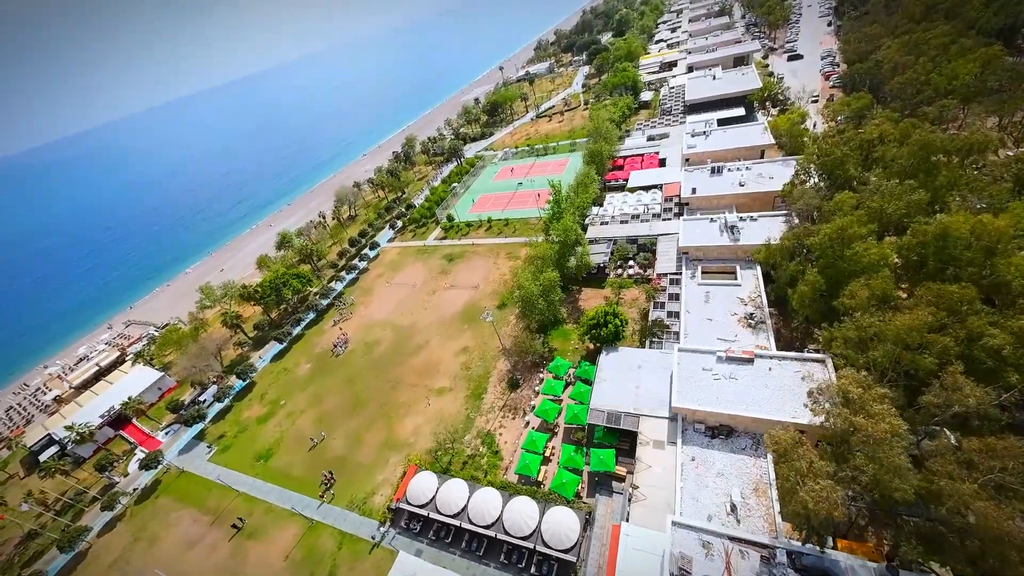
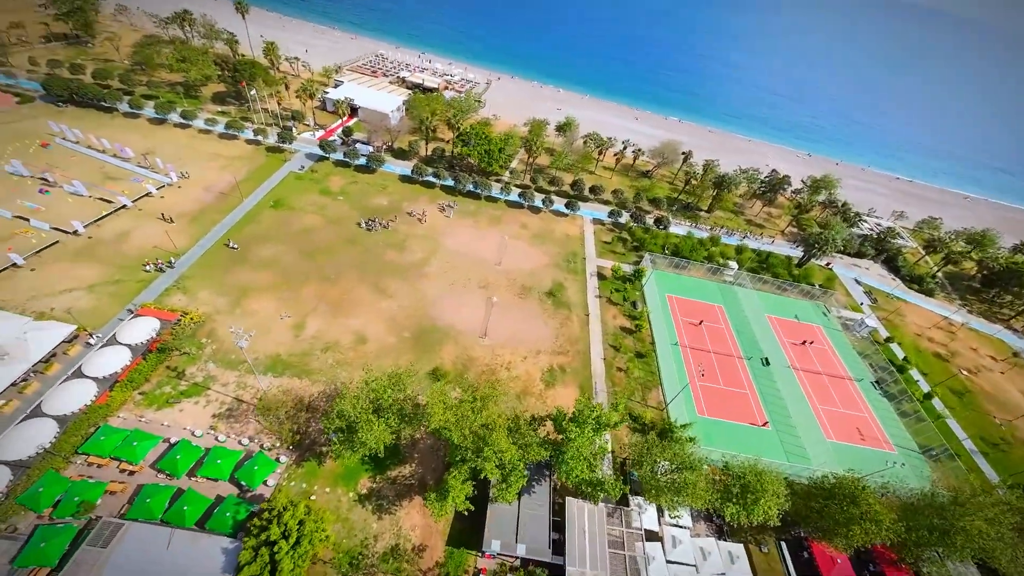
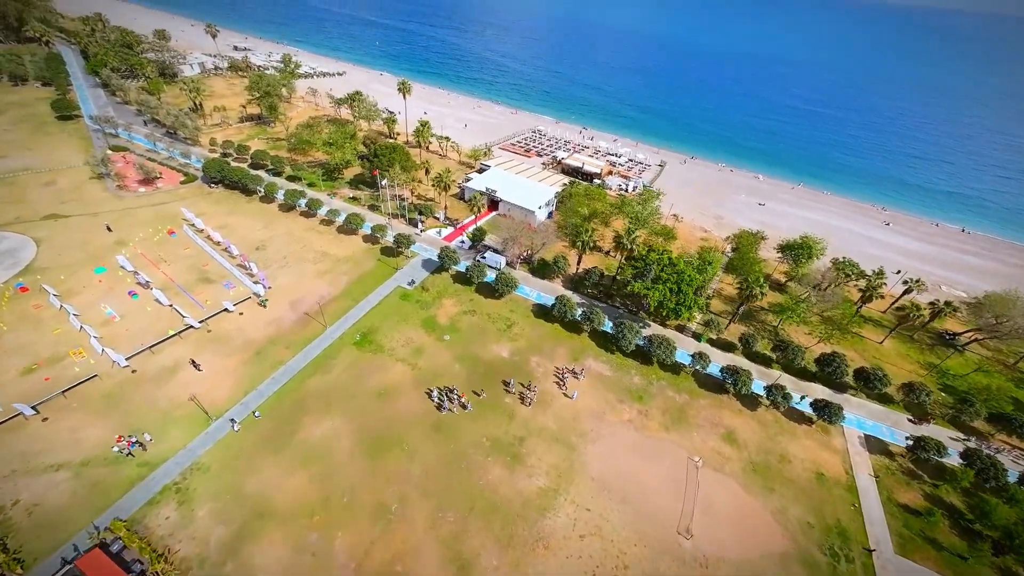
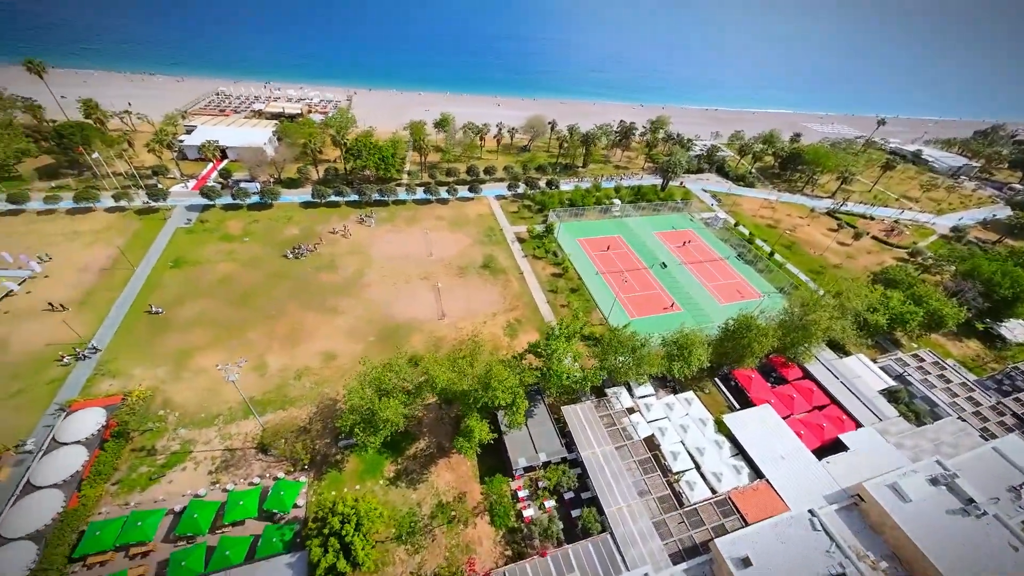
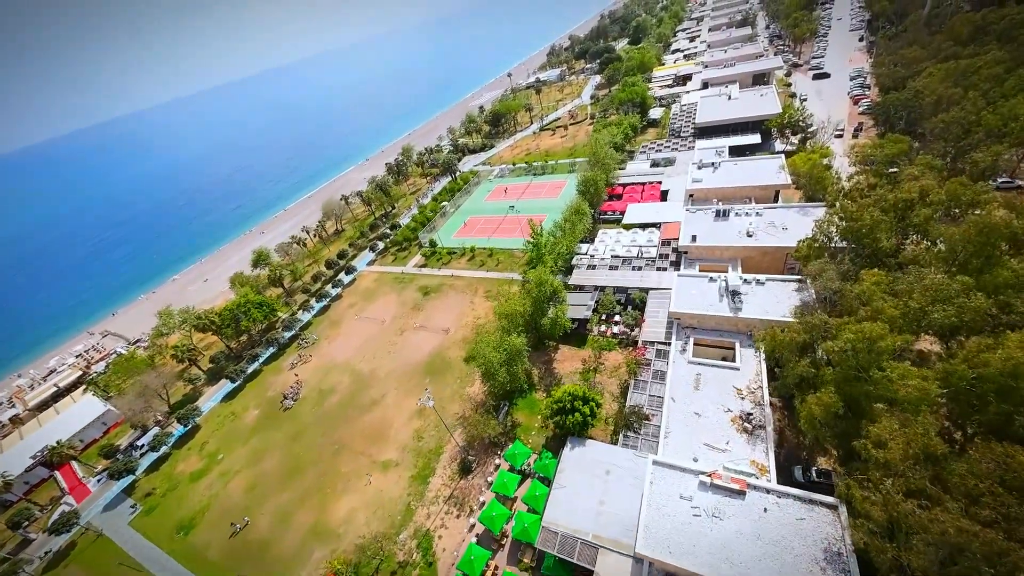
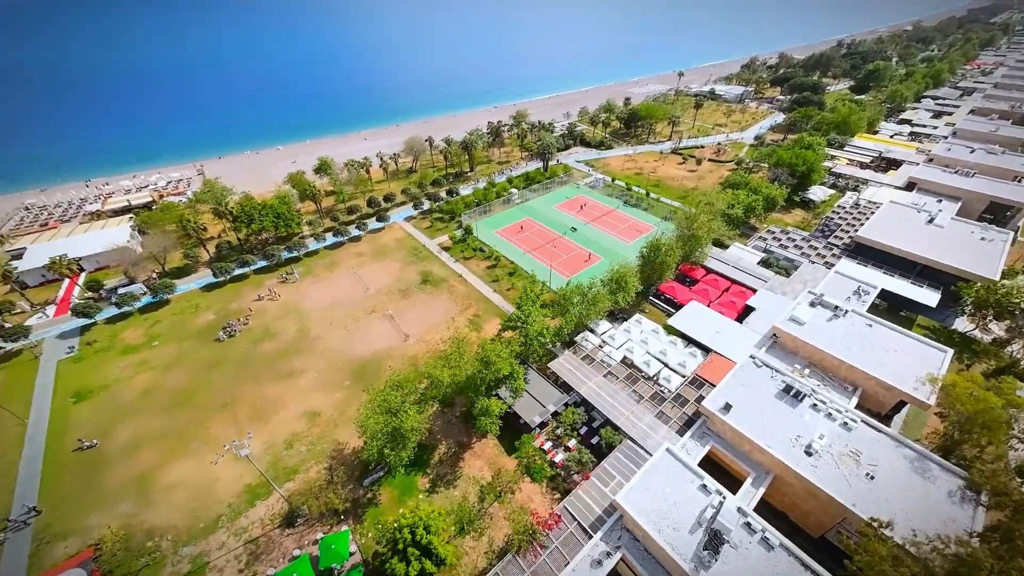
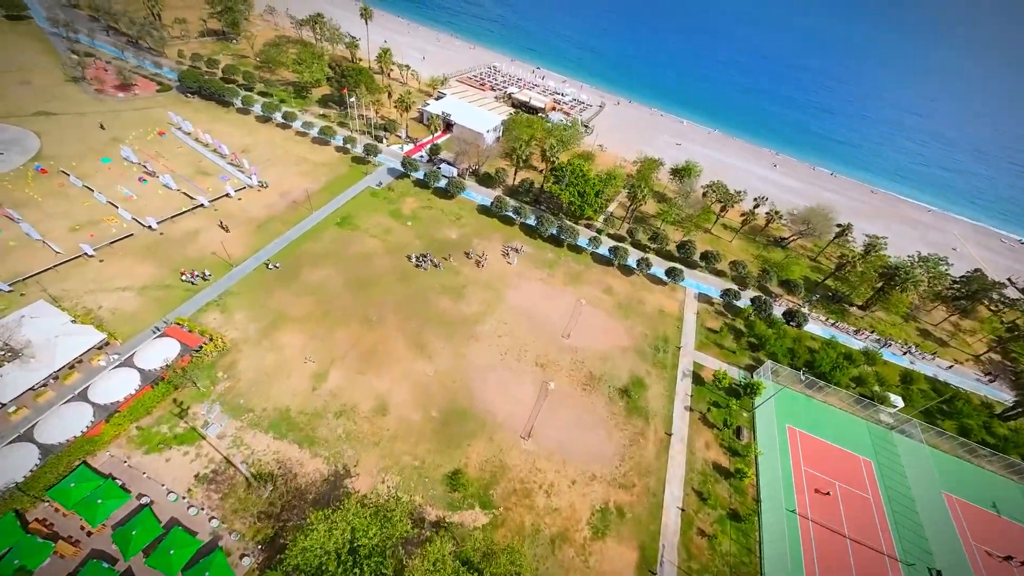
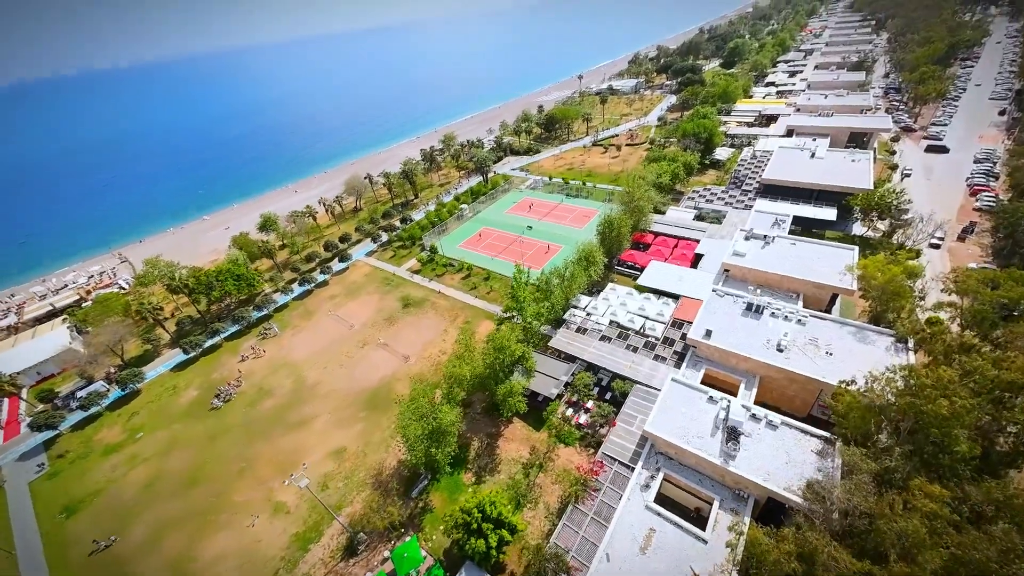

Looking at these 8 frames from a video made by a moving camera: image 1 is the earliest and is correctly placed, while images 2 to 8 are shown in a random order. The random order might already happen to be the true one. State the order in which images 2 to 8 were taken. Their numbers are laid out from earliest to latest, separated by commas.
5, 8, 6, 4, 2, 7, 3
